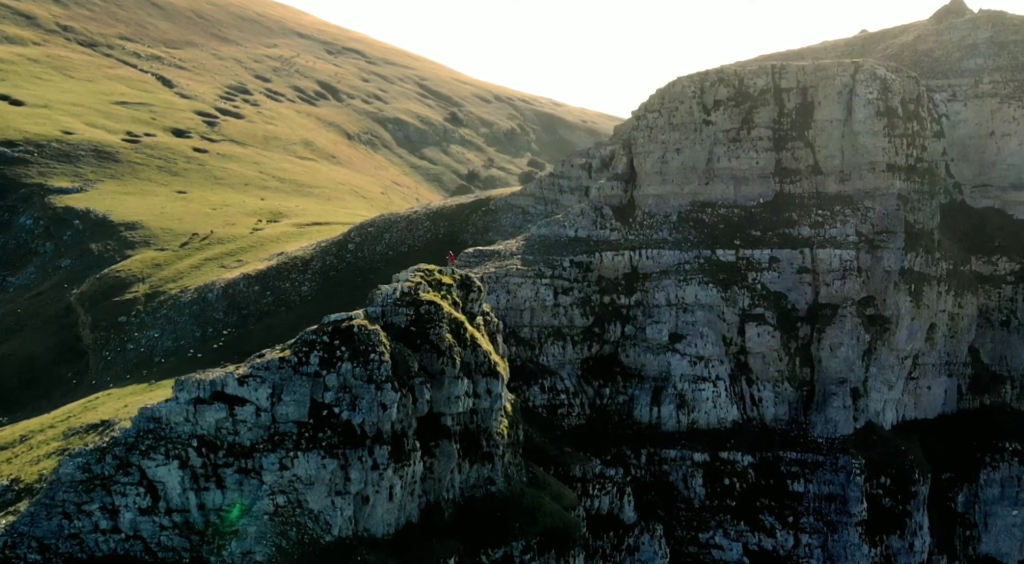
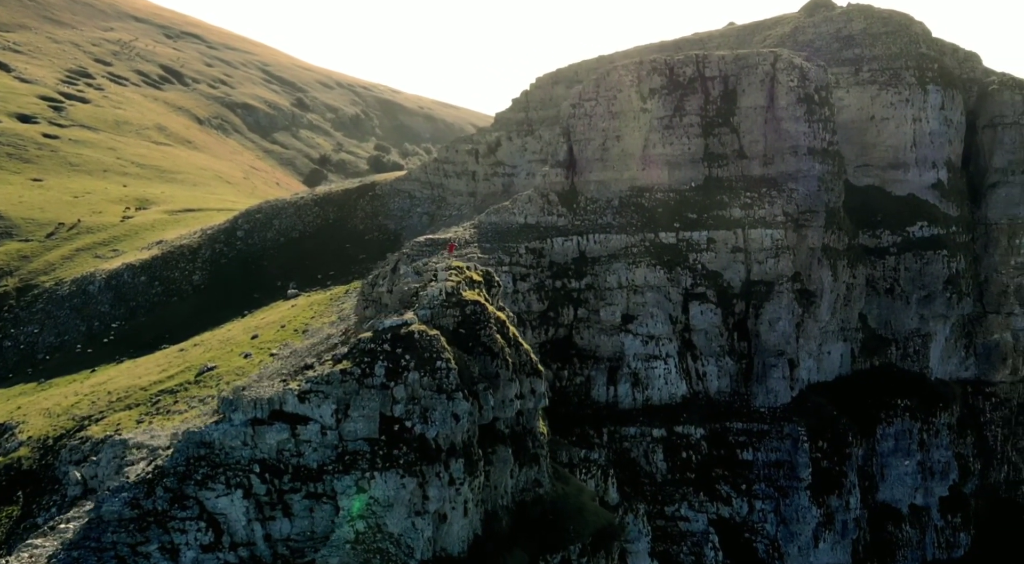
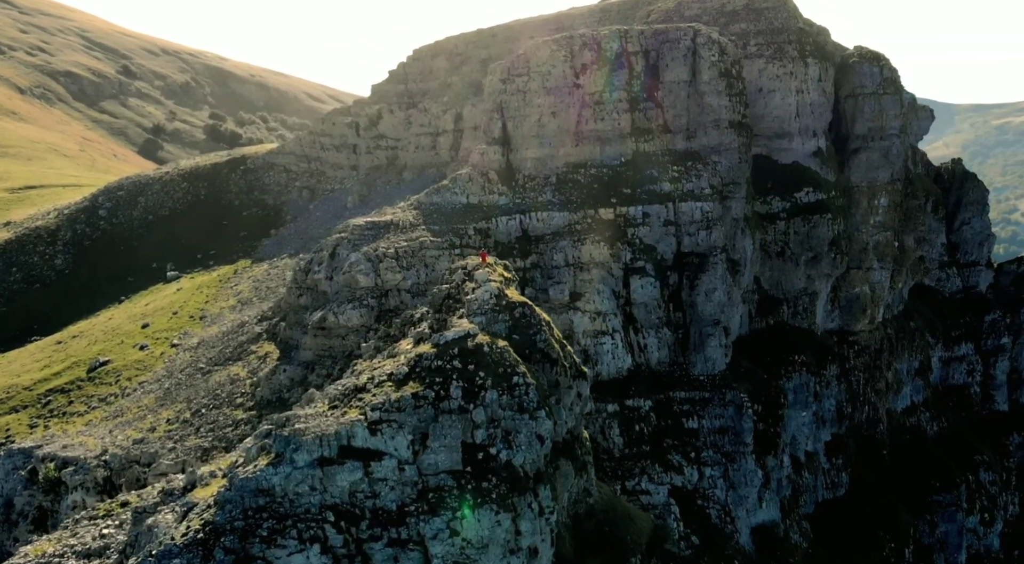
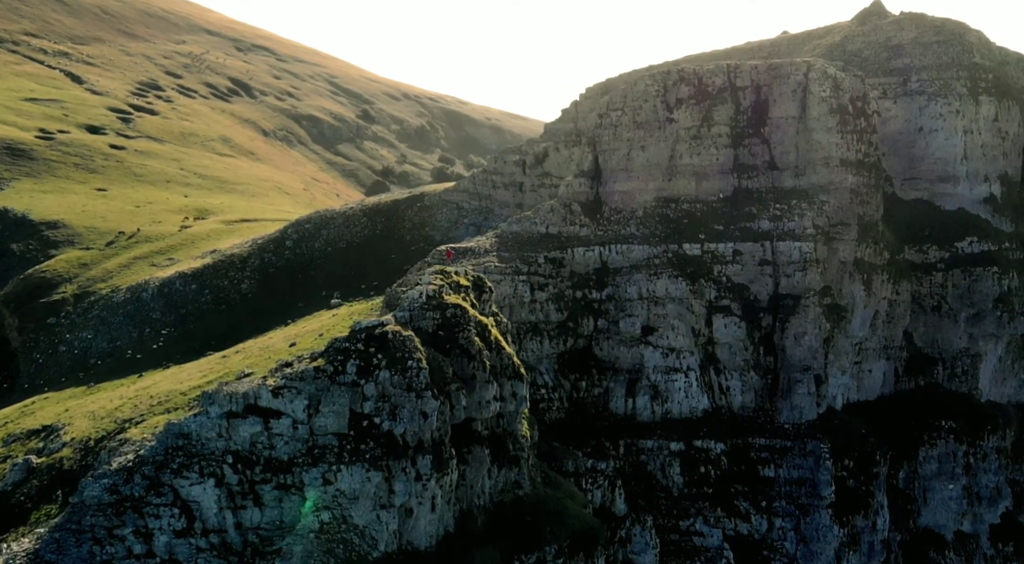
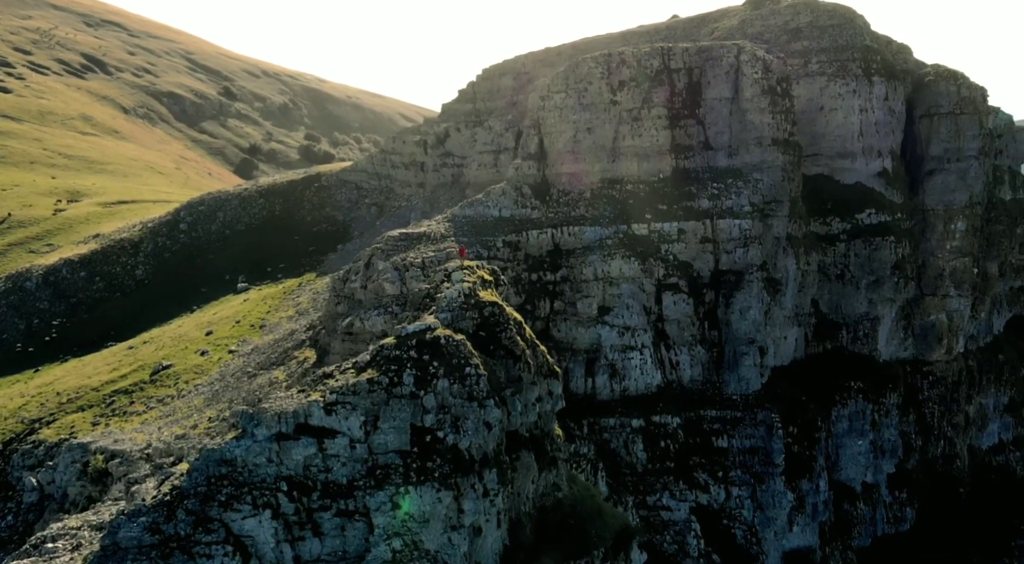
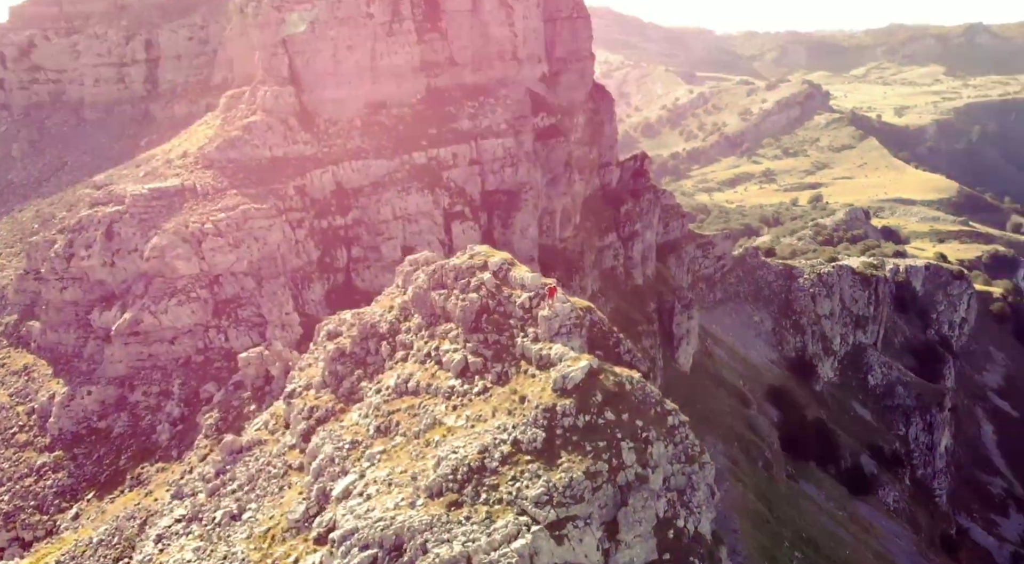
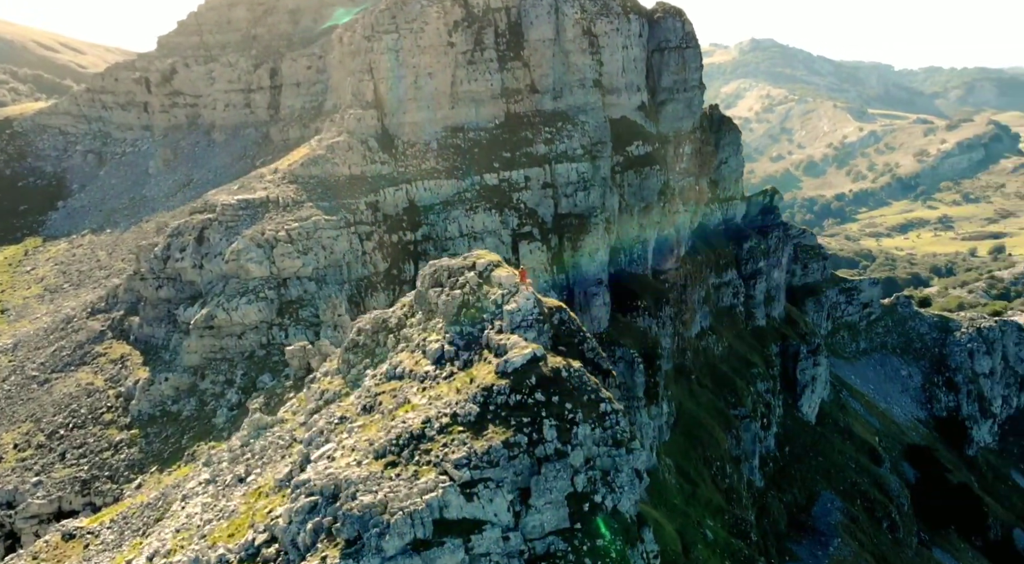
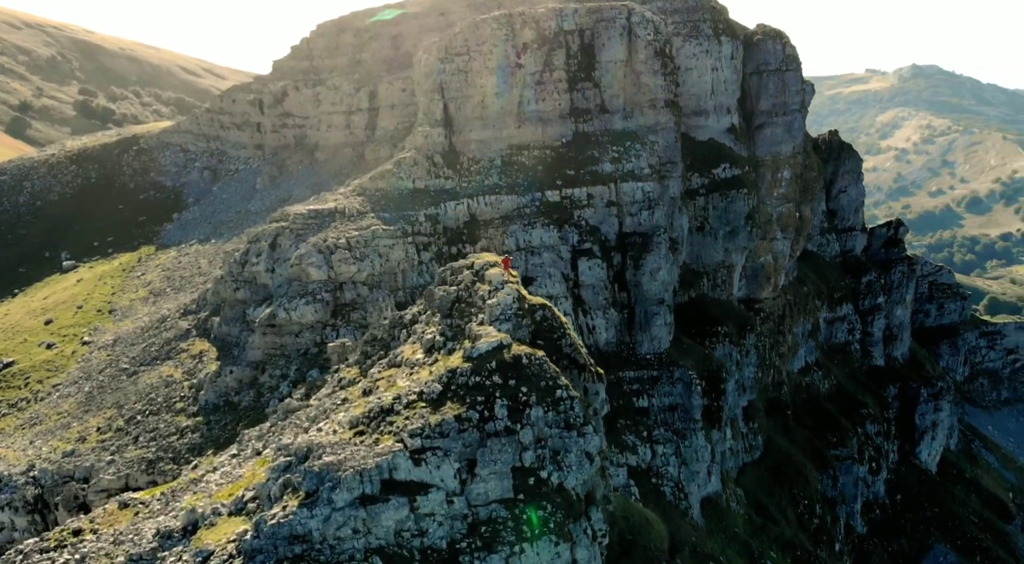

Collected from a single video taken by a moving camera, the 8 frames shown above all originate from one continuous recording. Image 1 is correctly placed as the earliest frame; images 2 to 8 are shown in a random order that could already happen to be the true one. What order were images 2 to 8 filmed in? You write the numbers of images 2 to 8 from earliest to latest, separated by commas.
4, 2, 5, 3, 8, 7, 6
